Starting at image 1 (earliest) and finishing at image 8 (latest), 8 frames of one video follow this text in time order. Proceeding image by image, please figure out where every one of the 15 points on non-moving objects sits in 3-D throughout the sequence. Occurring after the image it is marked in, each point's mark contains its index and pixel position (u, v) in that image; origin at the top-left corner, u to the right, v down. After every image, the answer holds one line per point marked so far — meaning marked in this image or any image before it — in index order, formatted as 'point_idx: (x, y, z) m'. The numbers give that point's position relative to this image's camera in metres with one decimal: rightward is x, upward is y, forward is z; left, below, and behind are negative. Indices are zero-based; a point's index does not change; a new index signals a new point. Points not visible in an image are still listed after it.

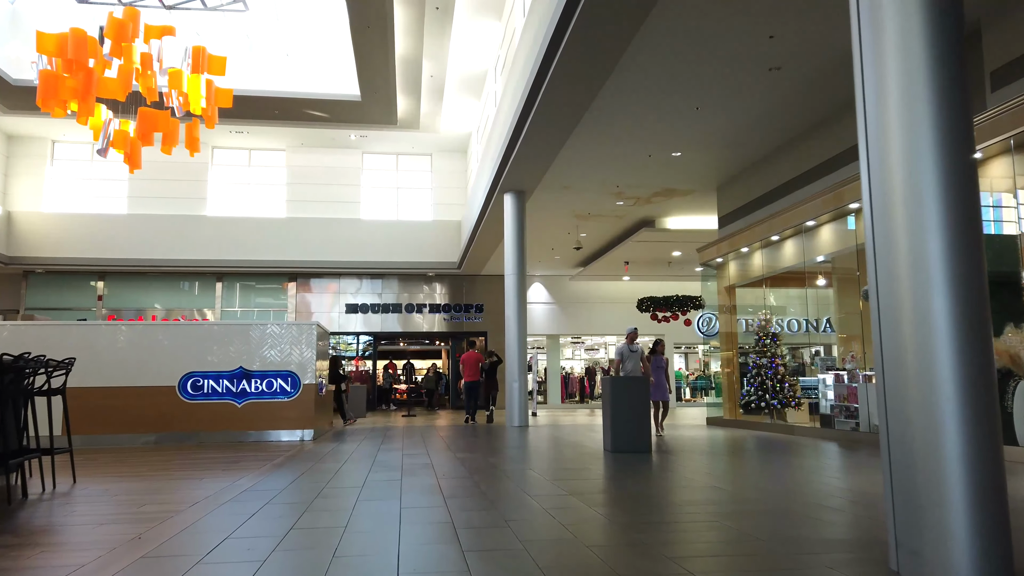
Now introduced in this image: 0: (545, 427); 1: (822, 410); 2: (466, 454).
0: (+0.5, -2.3, +12.5) m
1: (+4.2, -1.6, +10.1) m
2: (-0.4, -1.6, +7.2) m
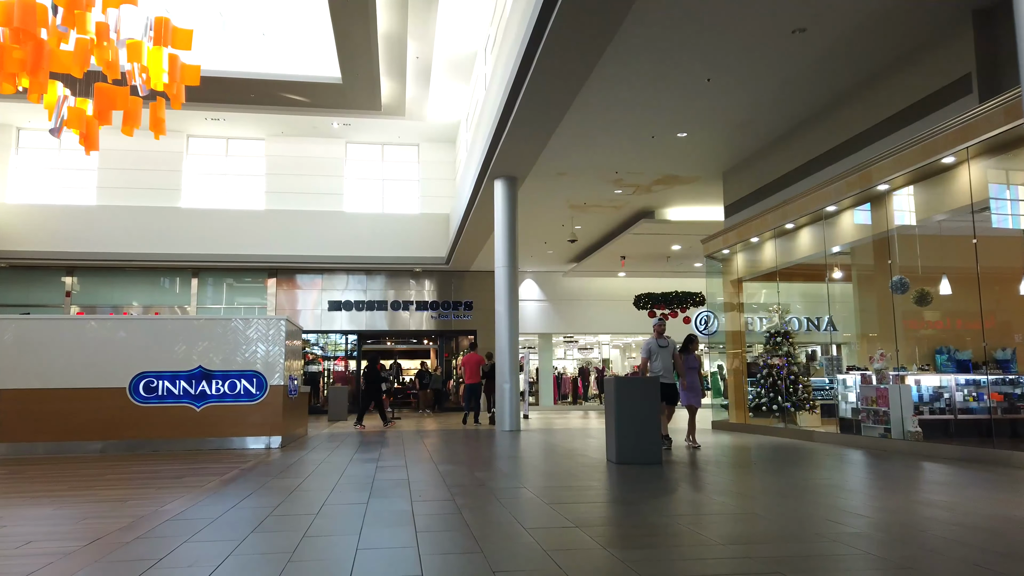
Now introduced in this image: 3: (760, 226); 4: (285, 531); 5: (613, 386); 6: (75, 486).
0: (+0.4, -2.2, +11.6) m
1: (+4.1, -1.5, +9.2) m
2: (-0.5, -1.5, +6.3) m
3: (+3.5, +0.9, +10.6) m
4: (-1.1, -1.2, +3.7) m
5: (+0.8, -0.8, +6.4) m
6: (-3.1, -1.4, +5.4) m
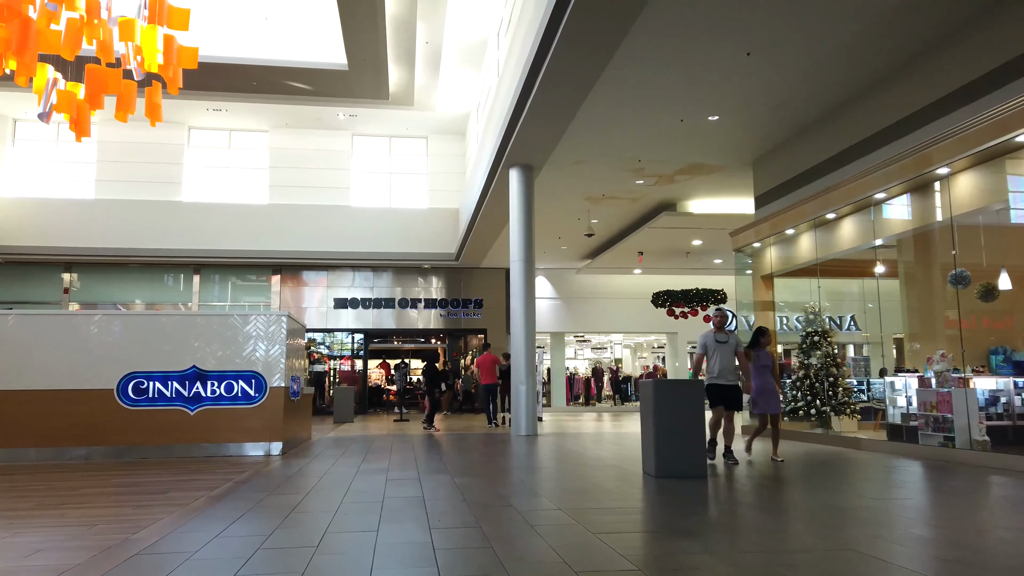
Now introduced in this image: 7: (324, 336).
0: (+0.6, -2.1, +10.9) m
1: (+4.3, -1.5, +8.5) m
2: (-0.3, -1.4, +5.6) m
3: (+3.7, +1.0, +9.9) m
4: (-0.9, -1.1, +3.1) m
5: (+1.0, -0.8, +5.7) m
6: (-3.0, -1.4, +4.8) m
7: (-4.8, -1.3, +20.0) m
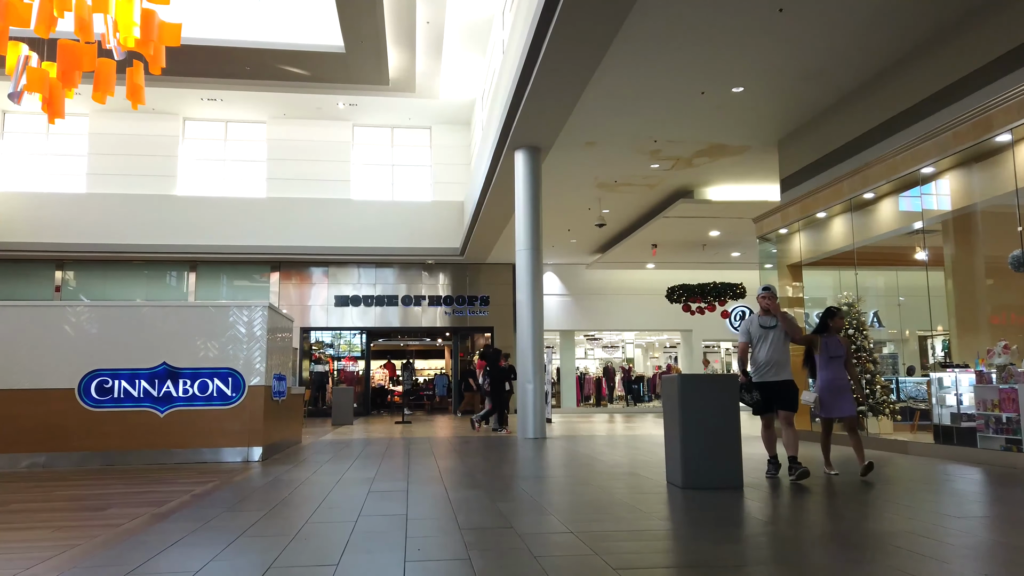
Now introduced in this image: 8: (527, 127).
0: (+0.7, -2.0, +10.1) m
1: (+4.3, -1.3, +7.7) m
2: (-0.3, -1.3, +4.8) m
3: (+3.8, +1.1, +9.1) m
4: (-0.9, -1.0, +2.3) m
5: (+1.0, -0.6, +5.0) m
6: (-2.9, -1.2, +4.0) m
7: (-4.6, -1.2, +19.3) m
8: (+0.2, +2.1, +9.8) m
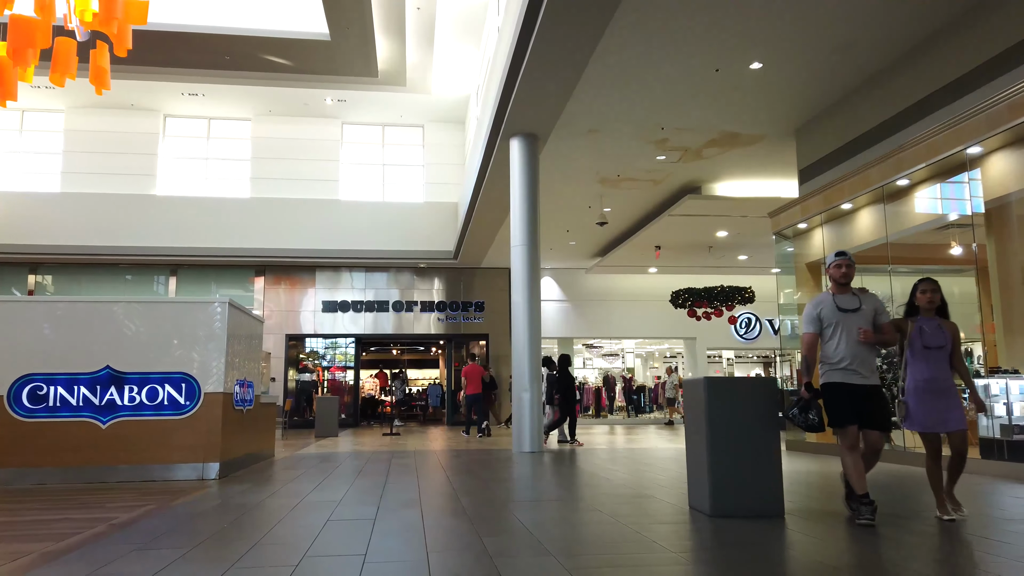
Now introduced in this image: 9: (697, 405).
0: (+0.6, -2.0, +9.3) m
1: (+4.3, -1.3, +6.8) m
2: (-0.3, -1.2, +4.0) m
3: (+3.8, +1.1, +8.3) m
4: (-1.0, -0.9, +1.5) m
5: (+1.0, -0.6, +4.1) m
6: (-3.0, -1.1, +3.1) m
7: (-4.7, -1.4, +18.4) m
8: (+0.1, +2.1, +9.0) m
9: (+1.0, -0.6, +4.1) m
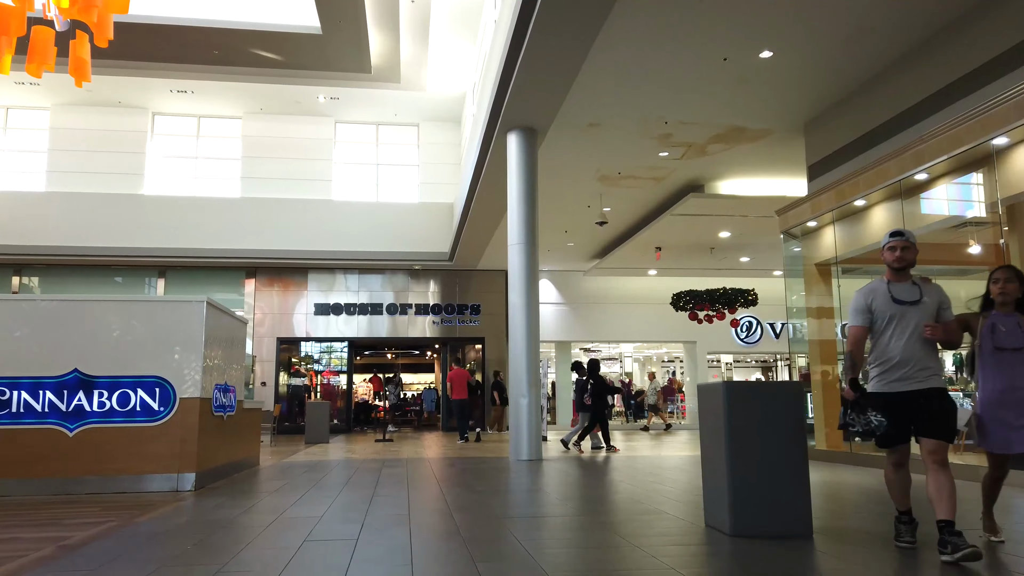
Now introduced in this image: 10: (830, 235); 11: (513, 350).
0: (+0.6, -2.0, +8.9) m
1: (+4.2, -1.3, +6.5) m
2: (-0.4, -1.2, +3.6) m
3: (+3.7, +1.1, +7.9) m
4: (-1.0, -0.8, +1.1) m
5: (+1.0, -0.5, +3.7) m
6: (-3.0, -1.1, +2.7) m
7: (-4.8, -1.4, +18.0) m
8: (+0.1, +2.1, +8.6) m
9: (+1.0, -0.6, +3.7) m
10: (+3.7, +0.6, +9.0) m
11: (0.0, -0.7, +8.9) m
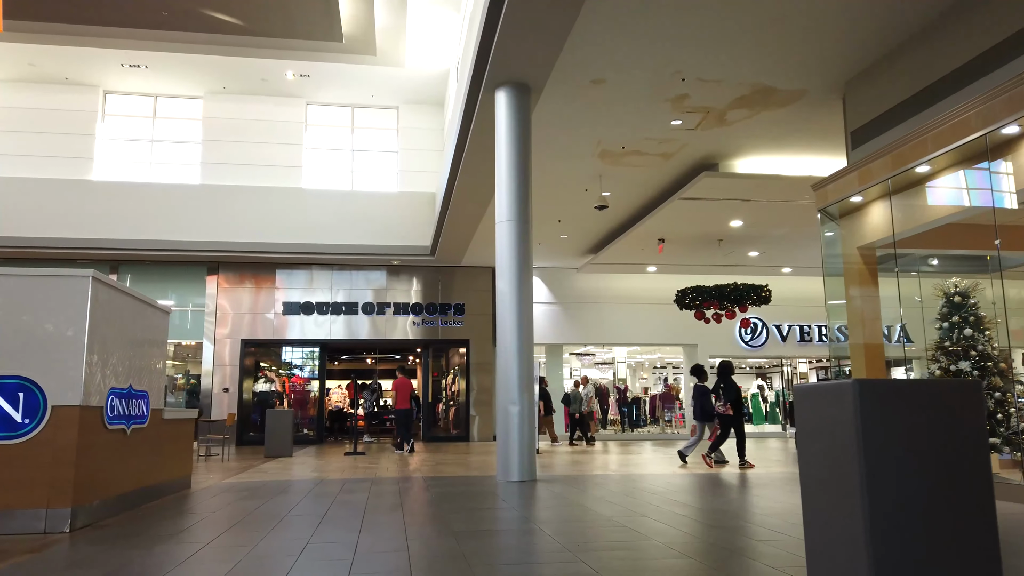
0: (+0.5, -1.9, +7.4) m
1: (+4.2, -1.2, +5.1) m
2: (-0.4, -1.0, +2.2) m
3: (+3.6, +1.2, +6.6) m
4: (-0.9, -0.6, -0.4) m
5: (+1.0, -0.4, +2.3) m
6: (-3.0, -0.9, +1.3) m
7: (-5.1, -1.4, +16.5) m
8: (0.0, +2.2, +7.2) m
9: (+1.0, -0.4, +2.3) m
10: (+3.6, +0.7, +7.6) m
11: (-0.1, -0.6, +7.5) m
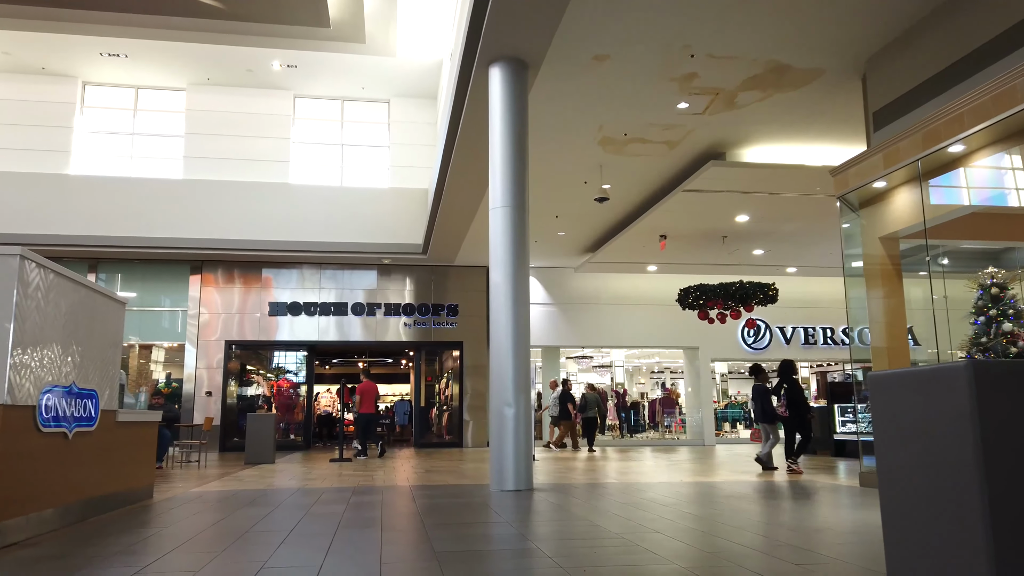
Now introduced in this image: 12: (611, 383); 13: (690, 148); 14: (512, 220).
0: (+0.4, -1.8, +6.8) m
1: (+4.1, -1.1, +4.6) m
2: (-0.4, -0.9, +1.6) m
3: (+3.6, +1.3, +6.0) m
4: (-0.9, -0.5, -1.0) m
5: (+1.0, -0.3, +1.8) m
6: (-3.0, -0.8, +0.7) m
7: (-5.2, -1.4, +15.8) m
8: (-0.1, +2.3, +6.7) m
9: (+1.0, -0.3, +1.7) m
10: (+3.6, +0.8, +7.1) m
11: (-0.1, -0.5, +6.9) m
12: (+2.3, -2.1, +17.0) m
13: (+2.2, +1.7, +9.3) m
14: (0.0, +0.6, +7.0) m
